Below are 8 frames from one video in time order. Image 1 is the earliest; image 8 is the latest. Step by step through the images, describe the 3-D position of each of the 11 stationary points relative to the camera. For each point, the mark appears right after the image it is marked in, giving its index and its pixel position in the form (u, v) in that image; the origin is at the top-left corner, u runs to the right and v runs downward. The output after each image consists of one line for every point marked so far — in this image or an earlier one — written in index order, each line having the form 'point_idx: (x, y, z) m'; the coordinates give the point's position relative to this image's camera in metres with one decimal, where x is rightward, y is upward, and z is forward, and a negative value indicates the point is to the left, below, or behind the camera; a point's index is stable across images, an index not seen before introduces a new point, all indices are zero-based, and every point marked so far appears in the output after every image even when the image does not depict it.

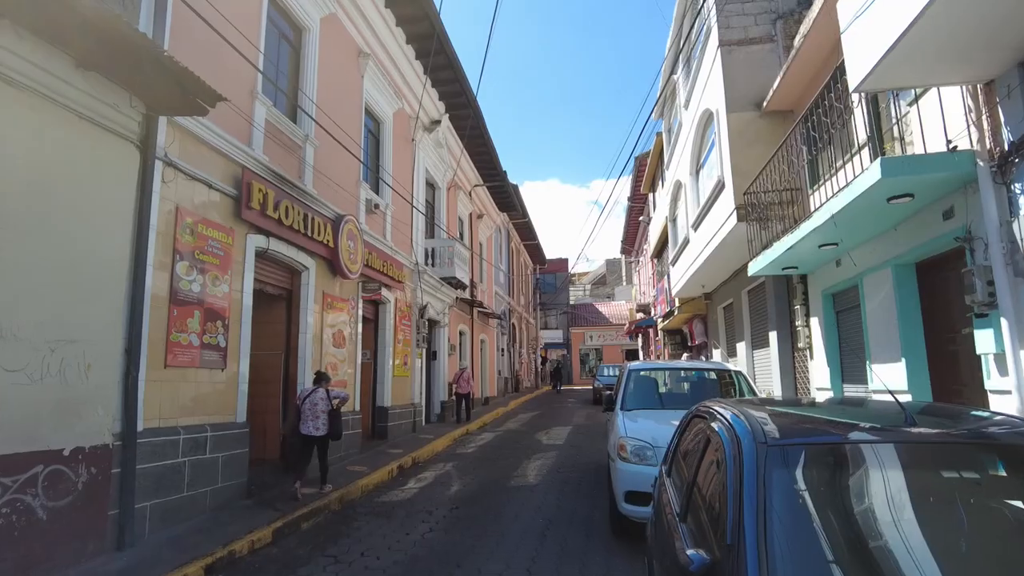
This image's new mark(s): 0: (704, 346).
0: (+5.5, -1.6, +17.9) m
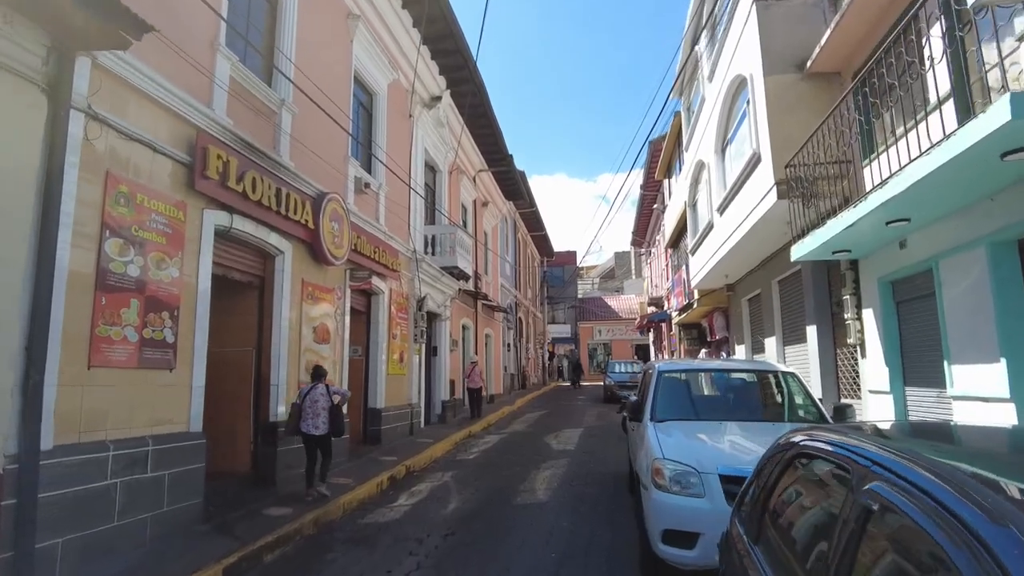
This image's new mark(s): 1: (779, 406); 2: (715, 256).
0: (+5.6, -1.4, +16.7) m
1: (+2.5, -1.1, +5.9) m
2: (+4.2, +0.7, +13.0) m
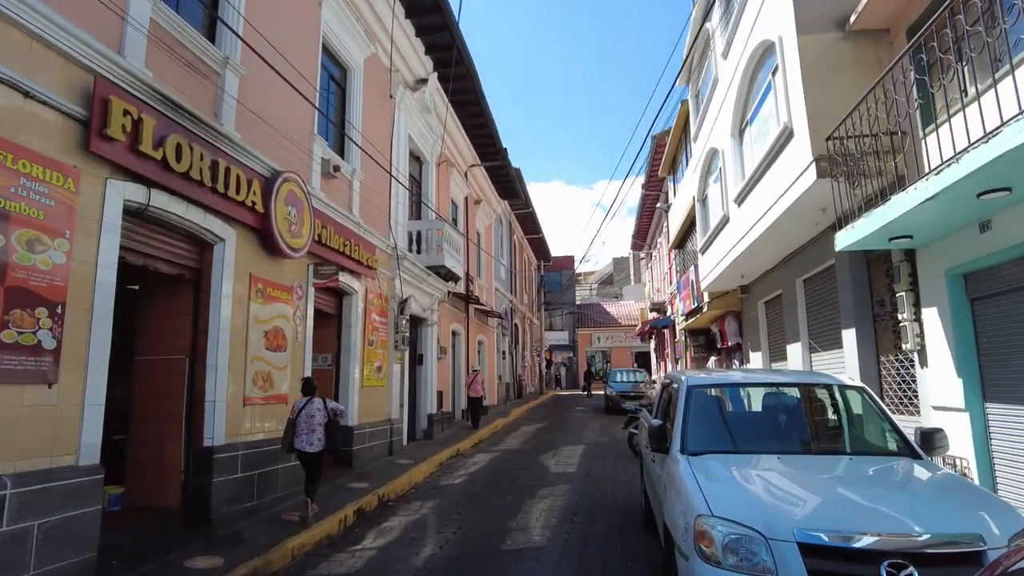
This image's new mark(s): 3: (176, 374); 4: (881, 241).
0: (+5.5, -1.5, +15.4) m
1: (+2.4, -1.0, +4.6) m
2: (+4.1, +0.7, +11.7) m
3: (-3.4, -0.9, +6.3) m
4: (+3.7, +0.5, +6.3) m
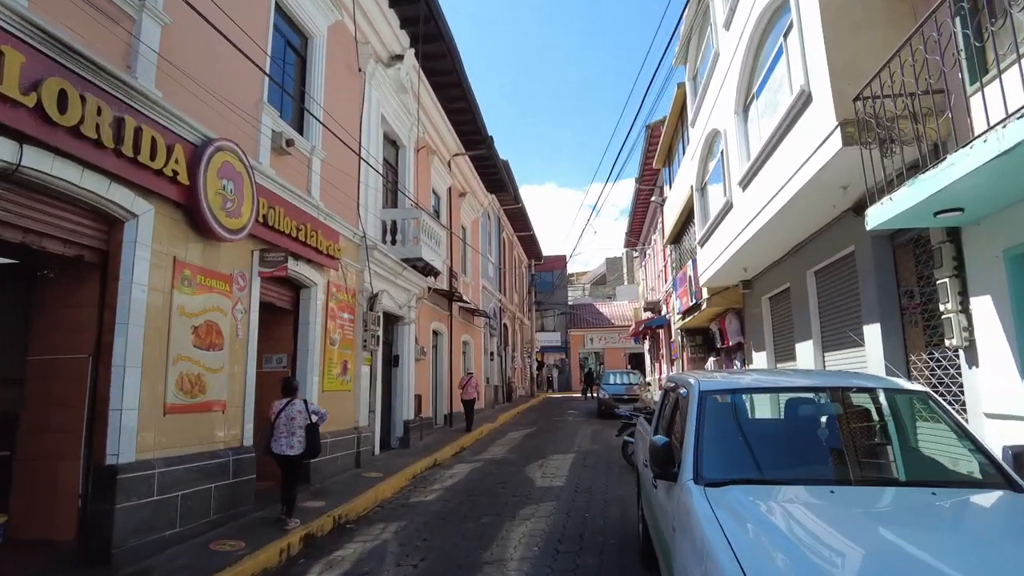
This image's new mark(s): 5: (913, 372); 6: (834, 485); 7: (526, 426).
0: (+5.2, -1.4, +14.4) m
1: (+2.1, -0.9, +3.6) m
2: (+3.8, +0.8, +10.7) m
3: (-3.6, -0.7, +5.2) m
4: (+3.5, +0.6, +5.3) m
5: (+4.5, -0.9, +7.1) m
6: (+1.7, -1.0, +3.3) m
7: (+0.4, -3.8, +17.5) m
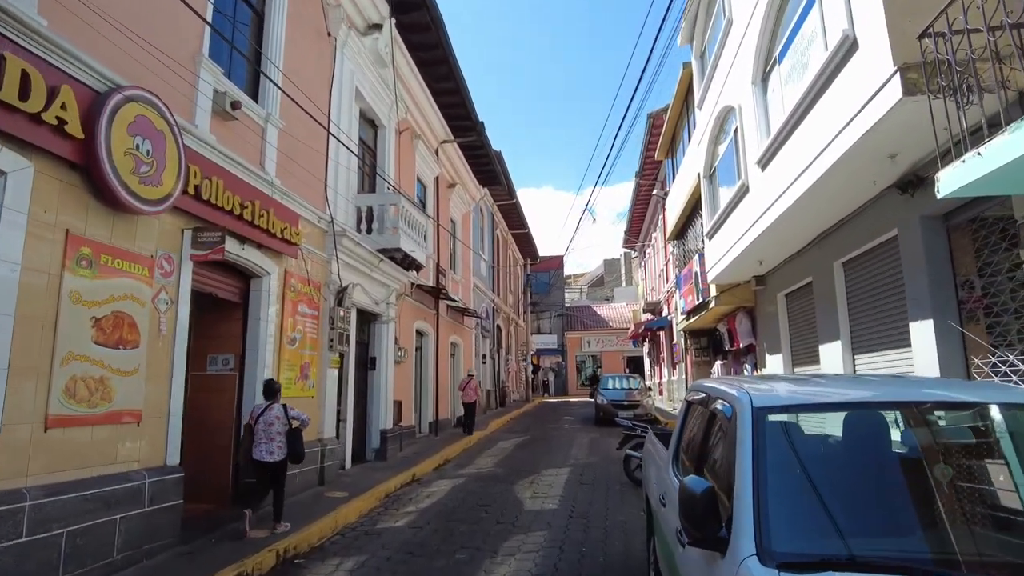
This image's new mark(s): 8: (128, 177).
0: (+5.0, -1.3, +13.2) m
1: (+2.0, -0.8, +2.4) m
2: (+3.6, +0.9, +9.5) m
3: (-3.8, -0.6, +4.0) m
4: (+3.3, +0.7, +4.2) m
5: (+4.4, -0.8, +5.9) m
6: (+1.6, -0.9, +2.1) m
7: (+0.2, -3.7, +16.3) m
8: (-3.0, +0.9, +5.0) m
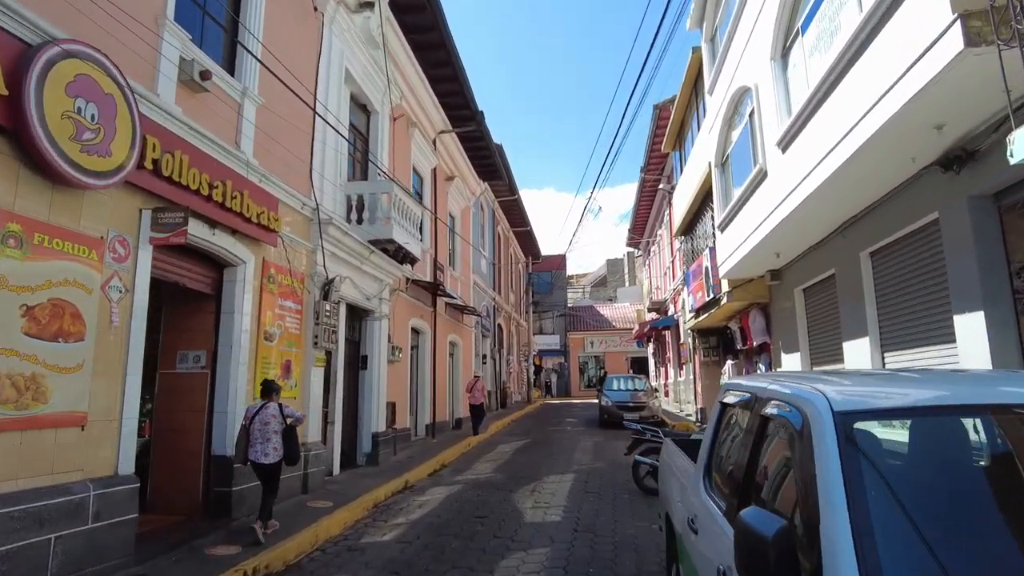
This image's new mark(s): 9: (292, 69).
0: (+5.0, -1.2, +12.5) m
1: (+2.0, -0.7, +1.7) m
2: (+3.6, +1.0, +8.8) m
3: (-3.8, -0.5, +3.4) m
4: (+3.3, +0.8, +3.5) m
5: (+4.3, -0.7, +5.2) m
6: (+1.5, -0.8, +1.4) m
7: (+0.2, -3.7, +15.6) m
8: (-3.0, +1.0, +4.4) m
9: (-2.8, +2.8, +8.1) m
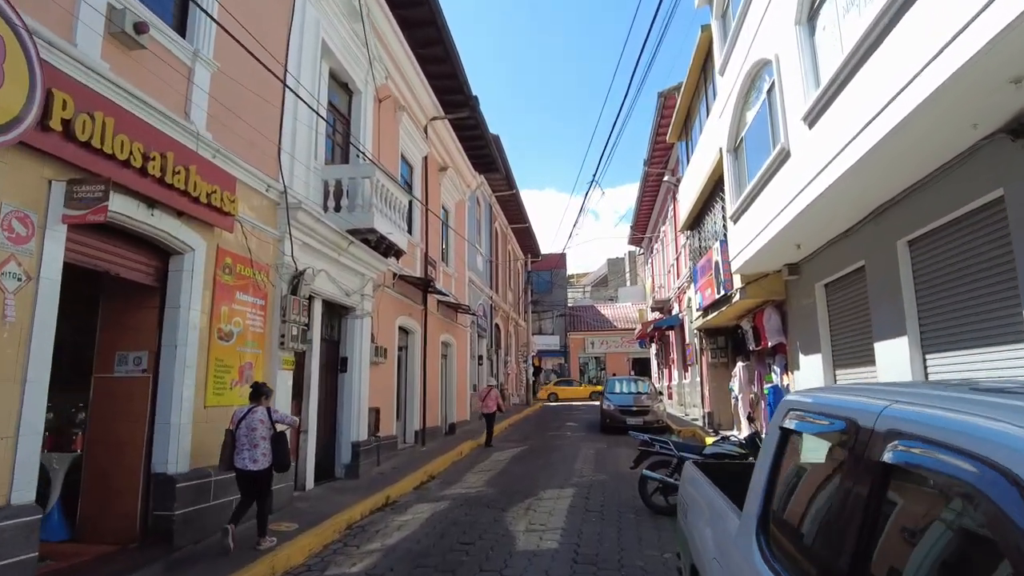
0: (+4.9, -1.1, +11.6) m
1: (+1.9, -0.6, +0.8) m
2: (+3.5, +1.1, +7.9) m
3: (-3.9, -0.4, +2.4) m
4: (+3.2, +0.9, +2.6) m
5: (+4.2, -0.6, +4.3) m
6: (+1.4, -0.7, +0.5) m
7: (+0.1, -3.6, +14.7) m
8: (-3.1, +1.1, +3.4) m
9: (-2.9, +2.9, +7.2) m
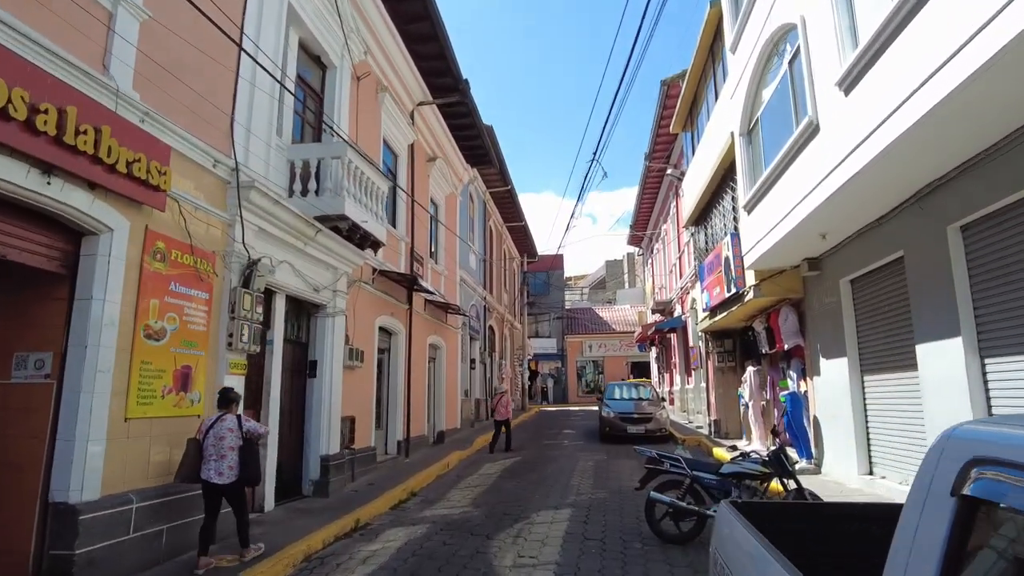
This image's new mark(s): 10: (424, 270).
0: (+4.7, -1.1, +10.6) m
1: (+1.8, -0.5, -0.2) m
2: (+3.4, +1.1, +6.9) m
3: (-4.0, -0.3, +1.4) m
4: (+3.1, +1.0, +1.6) m
5: (+4.1, -0.6, +3.3) m
6: (+1.3, -0.6, -0.5) m
7: (-0.1, -3.6, +13.7) m
8: (-3.2, +1.2, +2.4) m
9: (-3.0, +3.0, +6.2) m
10: (-1.9, +0.4, +13.7) m
